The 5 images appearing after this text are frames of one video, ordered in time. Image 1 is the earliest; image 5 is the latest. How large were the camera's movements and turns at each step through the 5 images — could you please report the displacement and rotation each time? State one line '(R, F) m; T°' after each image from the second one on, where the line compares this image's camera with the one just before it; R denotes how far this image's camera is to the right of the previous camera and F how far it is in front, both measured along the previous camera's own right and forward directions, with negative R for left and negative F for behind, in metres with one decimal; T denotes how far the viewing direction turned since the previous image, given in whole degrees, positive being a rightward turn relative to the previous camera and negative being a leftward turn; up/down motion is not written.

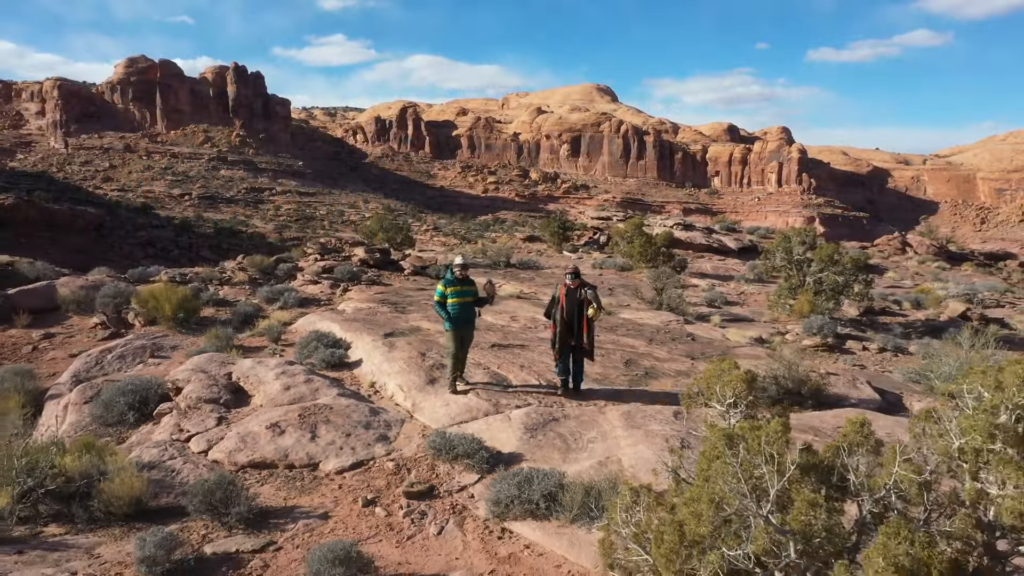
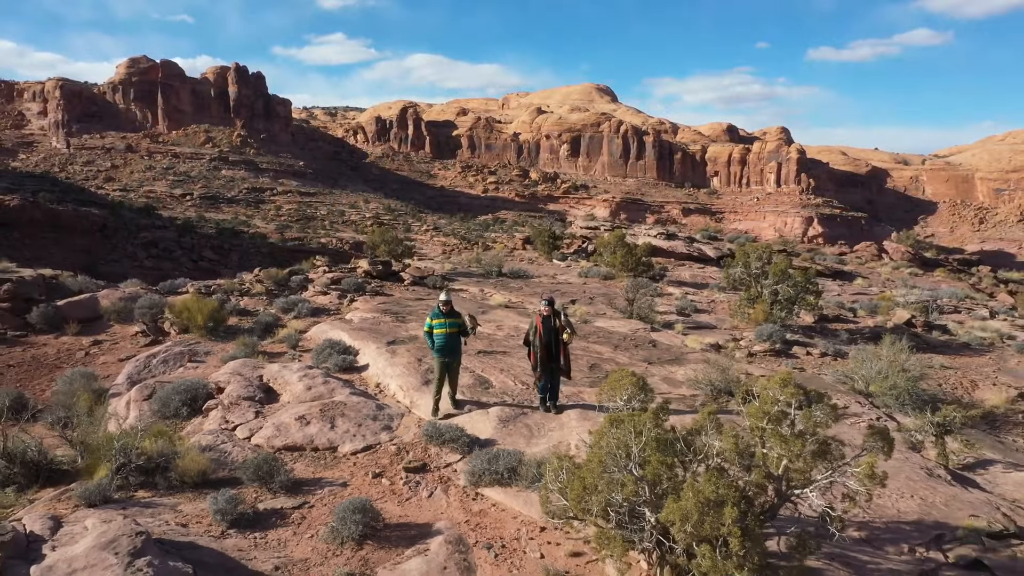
(+0.2, -1.1) m; 0°
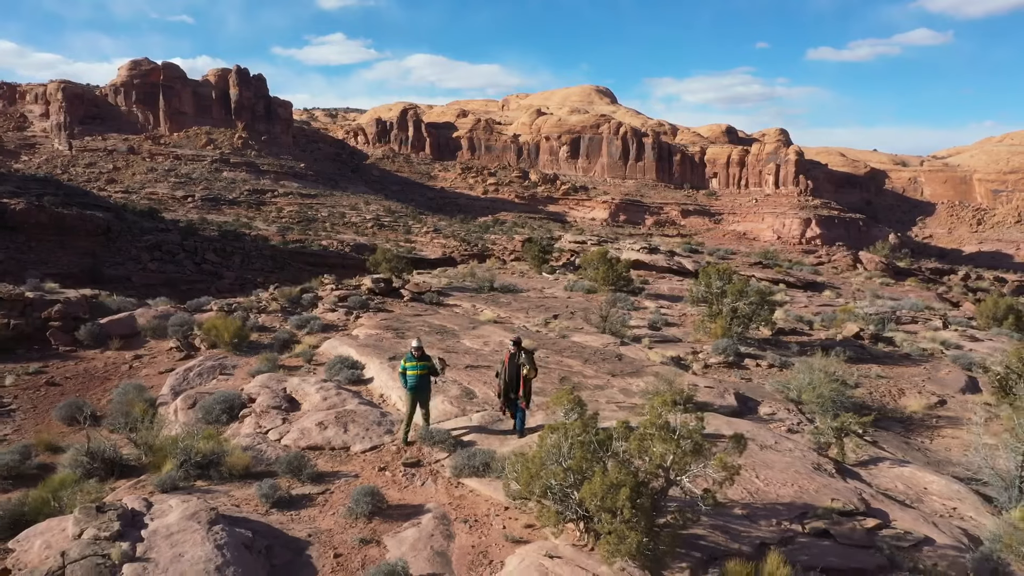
(+0.3, -1.3) m; 0°
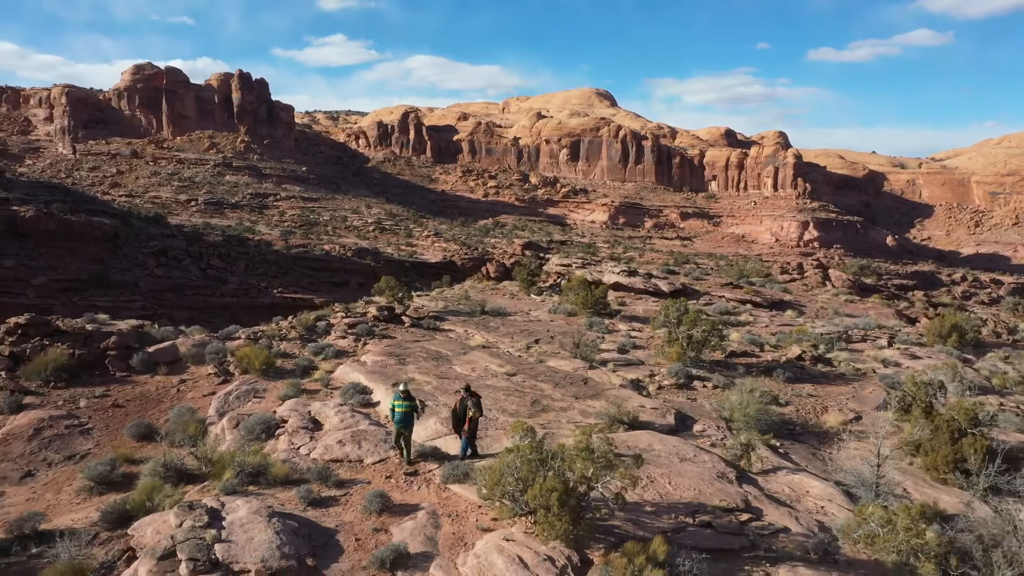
(+0.4, -1.8) m; 0°
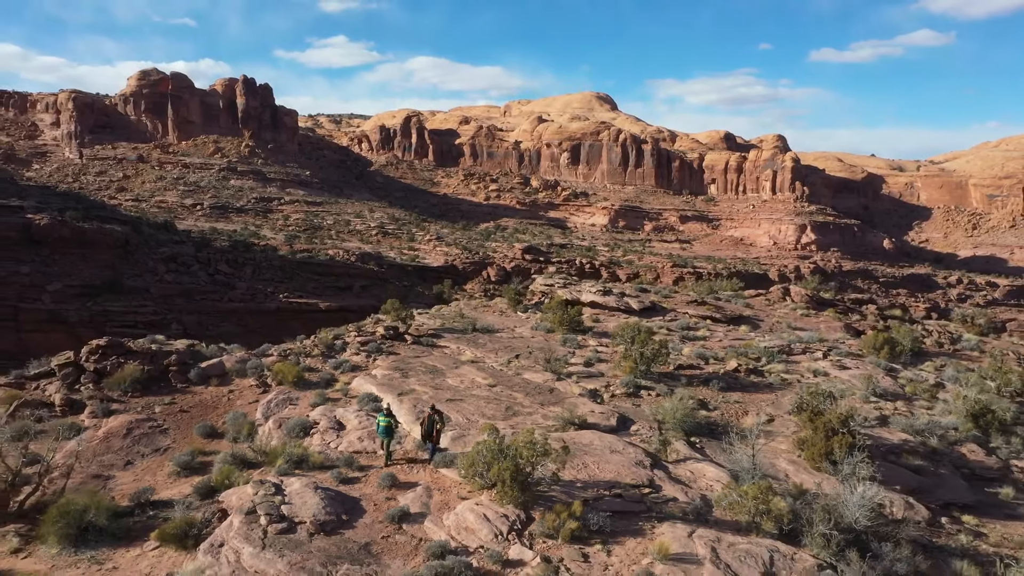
(+0.6, -2.9) m; 0°
